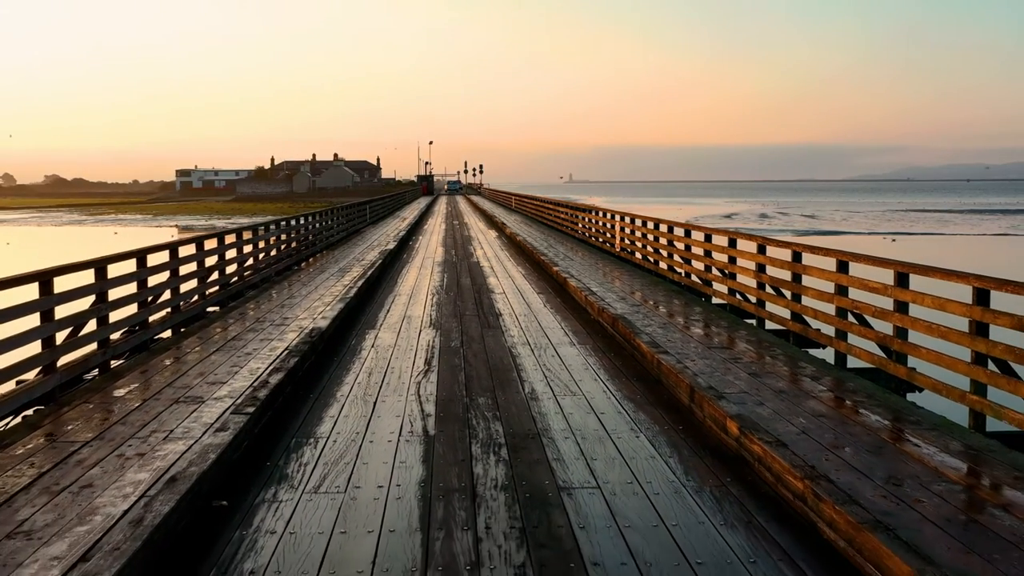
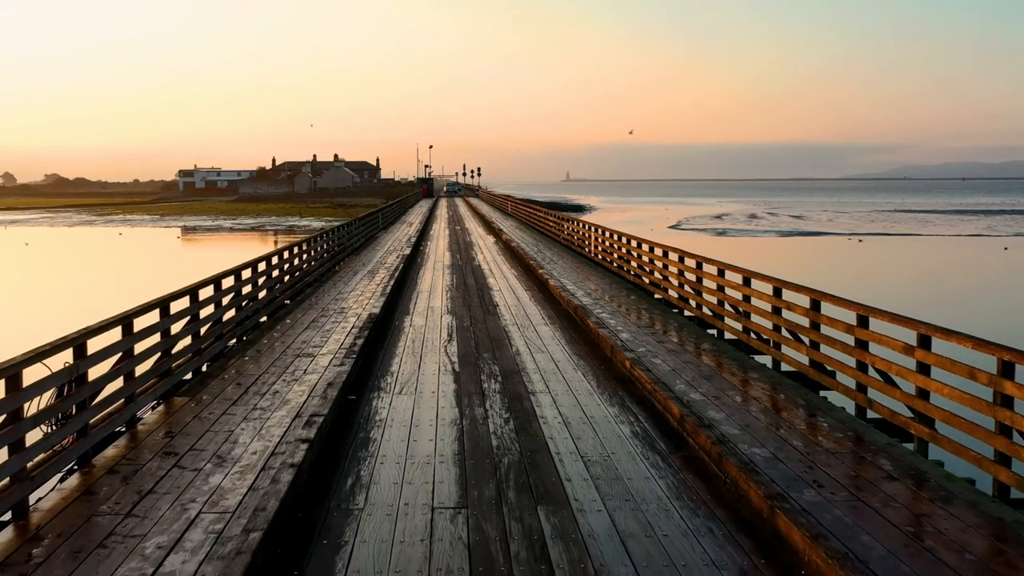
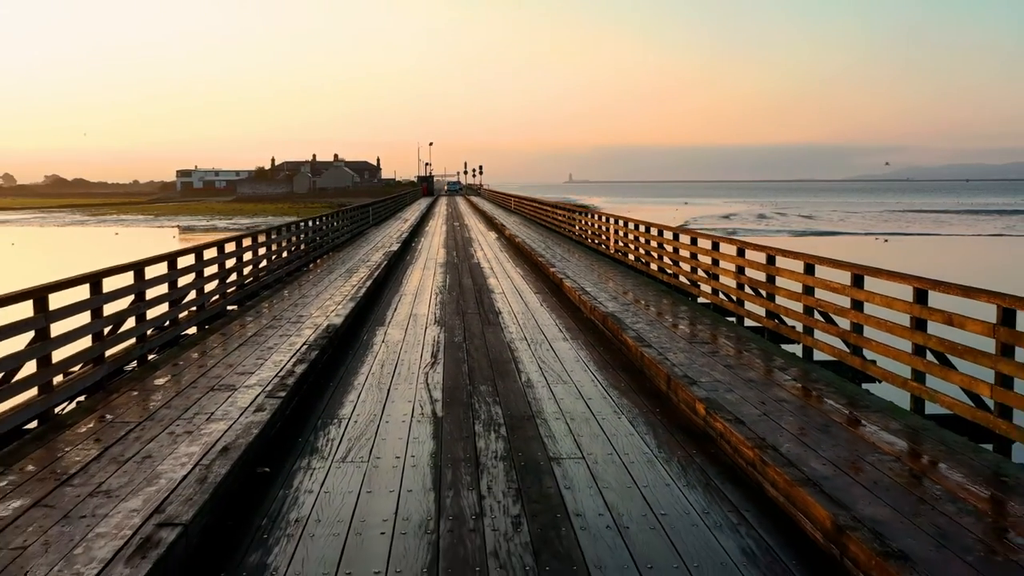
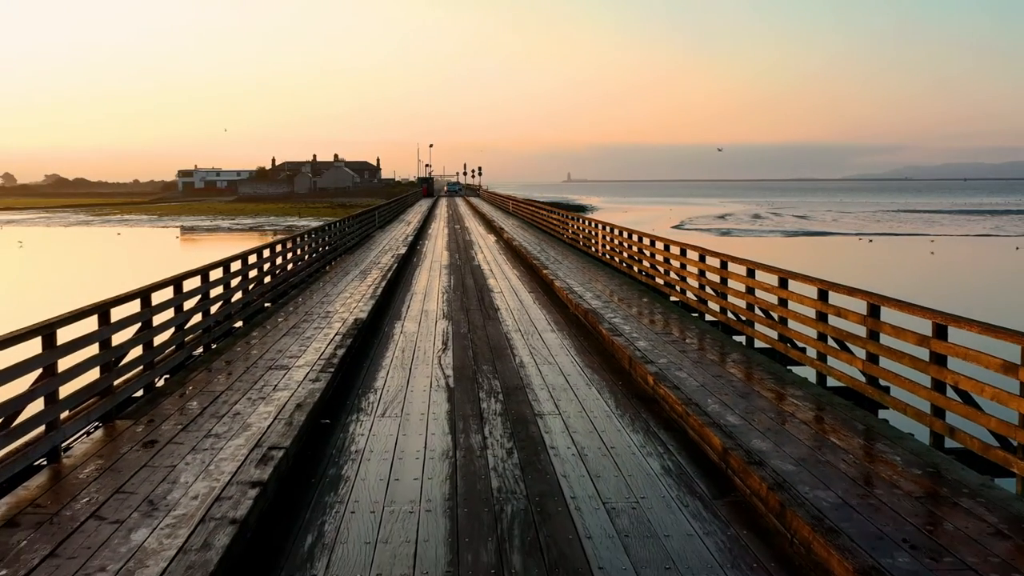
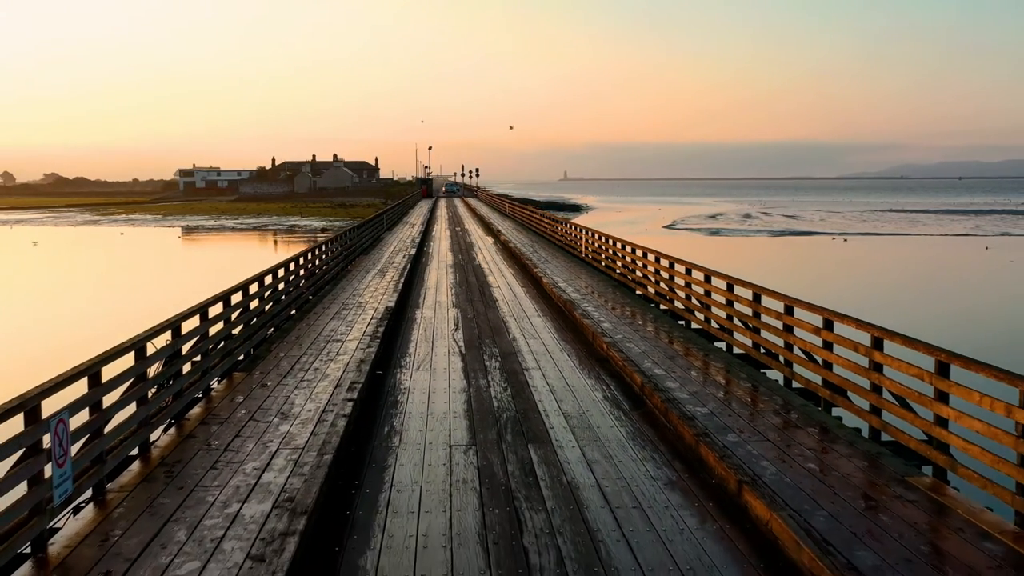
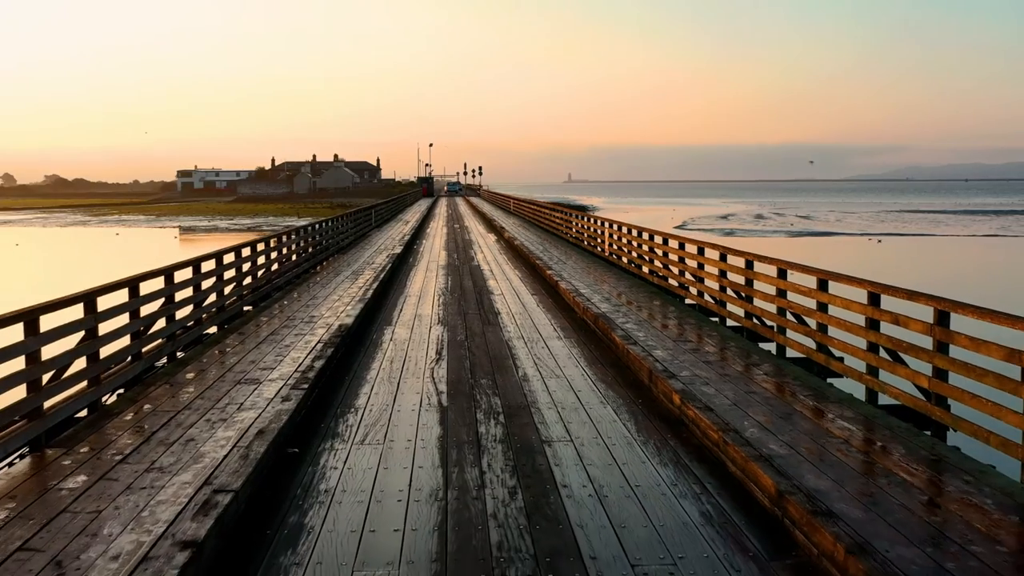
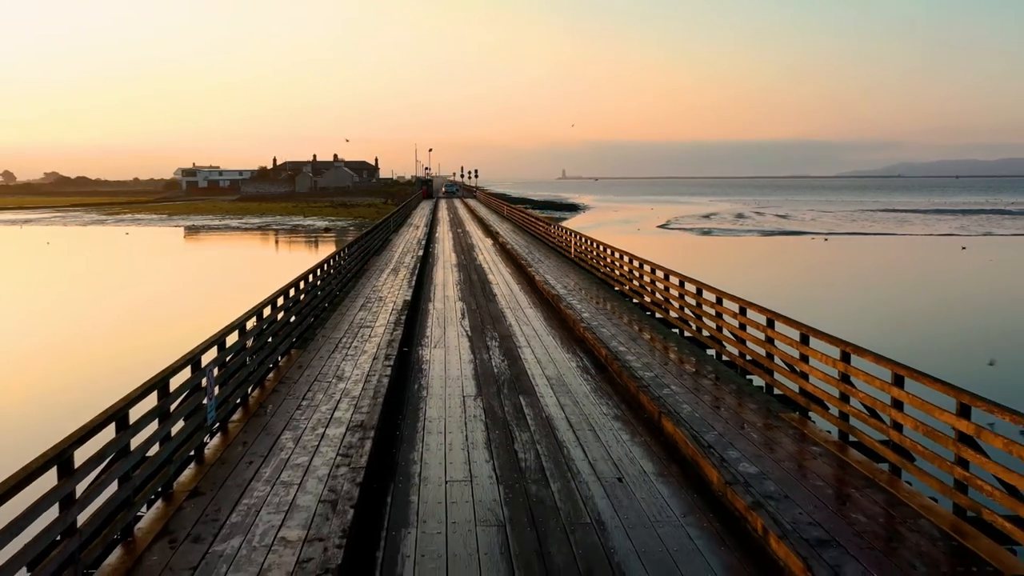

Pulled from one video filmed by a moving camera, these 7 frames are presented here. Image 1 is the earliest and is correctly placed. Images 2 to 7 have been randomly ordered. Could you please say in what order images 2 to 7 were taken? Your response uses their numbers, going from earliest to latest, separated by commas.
3, 6, 4, 2, 5, 7
